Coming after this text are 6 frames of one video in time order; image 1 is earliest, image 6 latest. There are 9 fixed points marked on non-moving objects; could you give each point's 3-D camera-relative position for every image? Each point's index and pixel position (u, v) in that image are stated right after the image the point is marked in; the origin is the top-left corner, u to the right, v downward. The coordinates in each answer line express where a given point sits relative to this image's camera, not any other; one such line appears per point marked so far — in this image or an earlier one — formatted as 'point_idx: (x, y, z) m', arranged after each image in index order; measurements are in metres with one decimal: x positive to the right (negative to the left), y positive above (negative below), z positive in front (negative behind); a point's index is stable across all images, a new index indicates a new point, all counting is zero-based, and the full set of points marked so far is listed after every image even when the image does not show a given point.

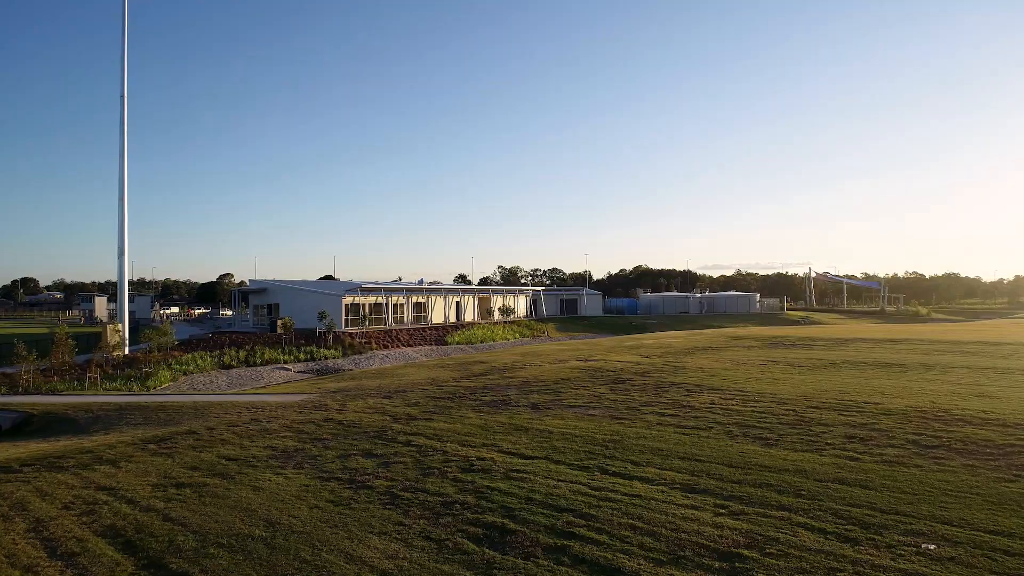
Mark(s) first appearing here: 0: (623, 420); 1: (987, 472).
0: (+2.0, -2.5, +12.2) m
1: (+6.0, -2.4, +8.4) m
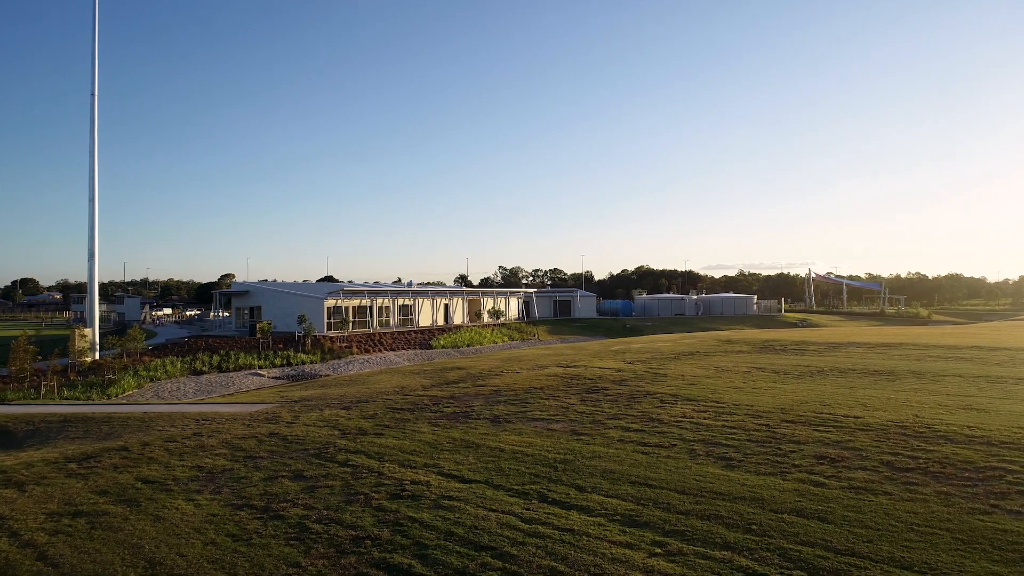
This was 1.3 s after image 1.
0: (+1.2, -2.6, +11.5) m
1: (+5.2, -2.5, +7.7) m
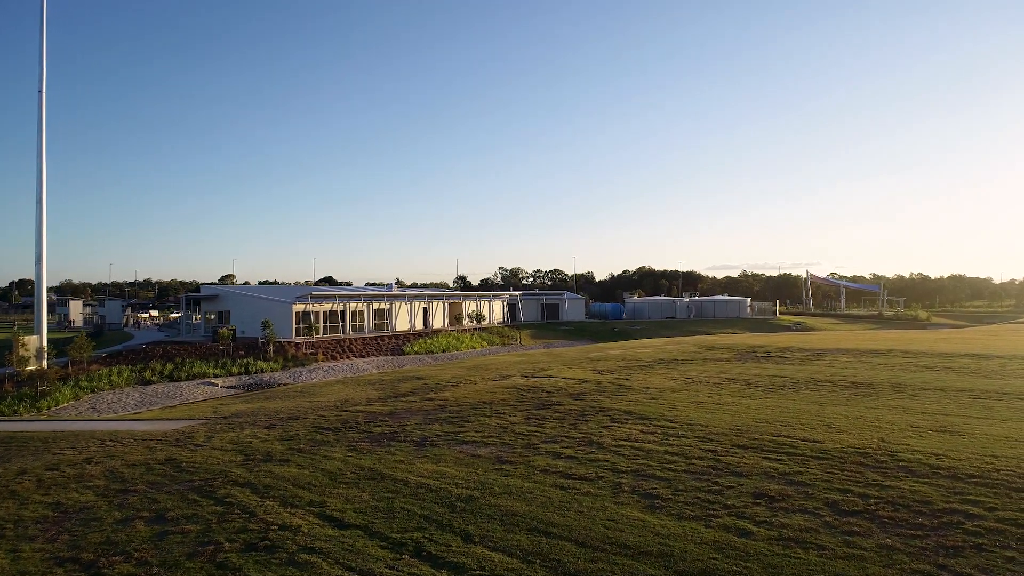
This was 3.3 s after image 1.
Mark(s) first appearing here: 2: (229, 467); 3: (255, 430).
0: (-0.1, -2.8, +10.3) m
1: (+3.8, -2.7, +6.5) m
2: (-4.5, -2.9, +10.6) m
3: (-5.3, -2.9, +13.6) m
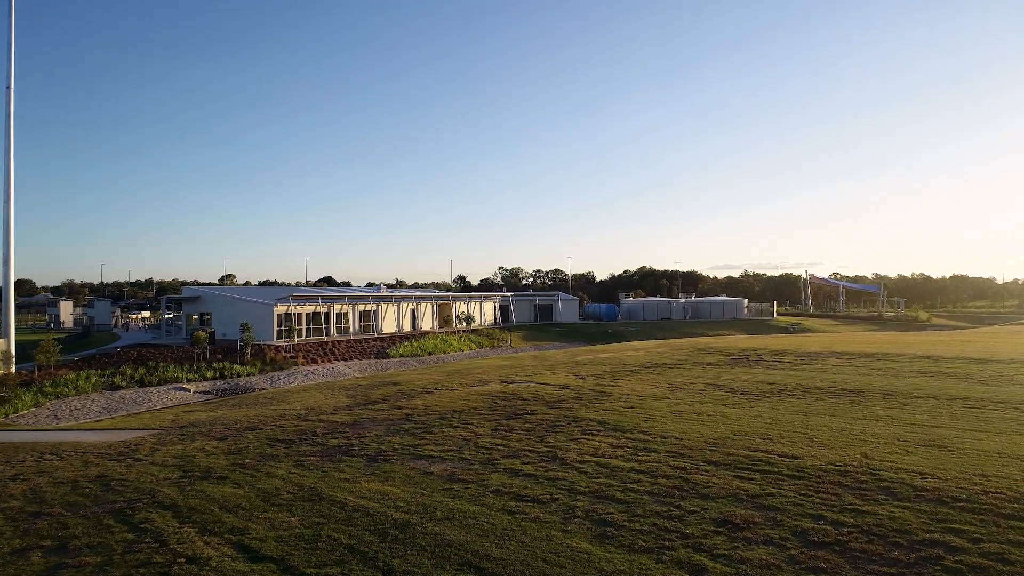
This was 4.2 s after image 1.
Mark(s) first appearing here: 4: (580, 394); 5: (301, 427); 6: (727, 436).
0: (-0.8, -2.9, +9.6) m
1: (+3.1, -2.8, +5.8) m
2: (-5.2, -2.9, +9.9) m
3: (-6.0, -3.0, +12.9) m
4: (+1.8, -2.9, +17.9) m
5: (-4.5, -3.0, +14.1) m
6: (+4.0, -2.8, +12.3) m
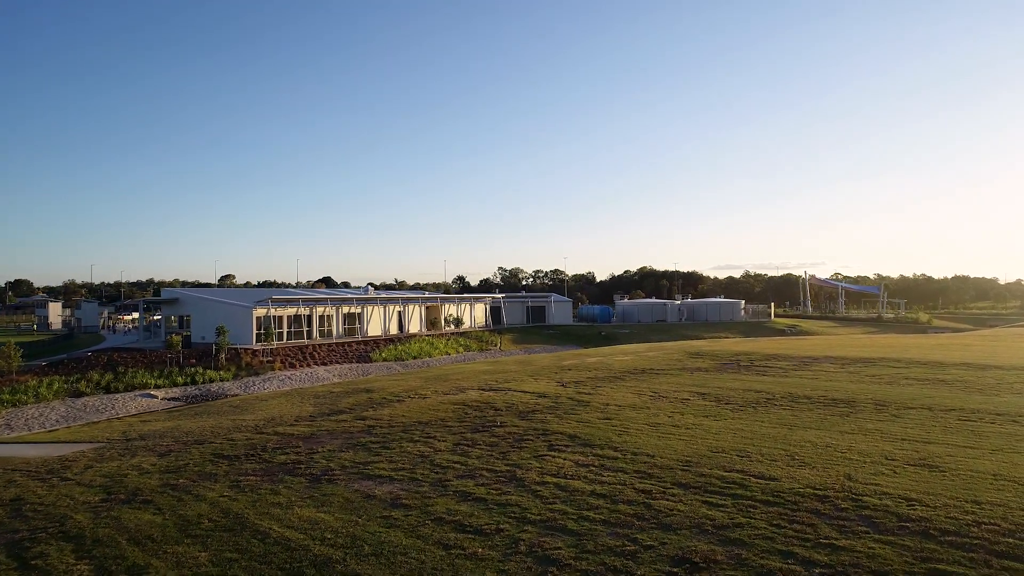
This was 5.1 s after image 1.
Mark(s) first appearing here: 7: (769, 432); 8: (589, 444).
0: (-1.6, -3.0, +8.7) m
1: (+2.4, -2.9, +4.9) m
2: (-5.9, -3.0, +9.0) m
3: (-6.7, -3.1, +12.0) m
4: (+1.1, -3.0, +17.0) m
5: (-5.2, -3.1, +13.3) m
6: (+3.3, -2.9, +11.4) m
7: (+5.1, -2.8, +13.1) m
8: (+1.4, -2.9, +12.5) m
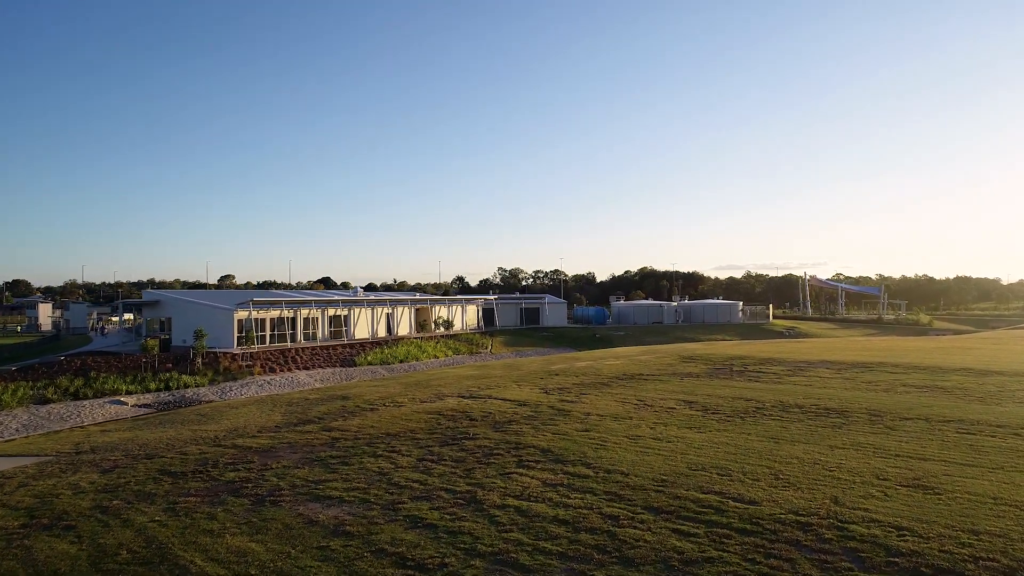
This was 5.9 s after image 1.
0: (-2.1, -3.1, +8.0) m
1: (+1.8, -2.9, +4.1) m
2: (-6.5, -3.1, +8.3) m
3: (-7.3, -3.2, +11.3) m
4: (+0.6, -3.1, +16.2) m
5: (-5.8, -3.2, +12.5) m
6: (+2.7, -3.0, +10.7) m
7: (+4.5, -2.9, +12.3) m
8: (+0.9, -3.0, +11.7) m
